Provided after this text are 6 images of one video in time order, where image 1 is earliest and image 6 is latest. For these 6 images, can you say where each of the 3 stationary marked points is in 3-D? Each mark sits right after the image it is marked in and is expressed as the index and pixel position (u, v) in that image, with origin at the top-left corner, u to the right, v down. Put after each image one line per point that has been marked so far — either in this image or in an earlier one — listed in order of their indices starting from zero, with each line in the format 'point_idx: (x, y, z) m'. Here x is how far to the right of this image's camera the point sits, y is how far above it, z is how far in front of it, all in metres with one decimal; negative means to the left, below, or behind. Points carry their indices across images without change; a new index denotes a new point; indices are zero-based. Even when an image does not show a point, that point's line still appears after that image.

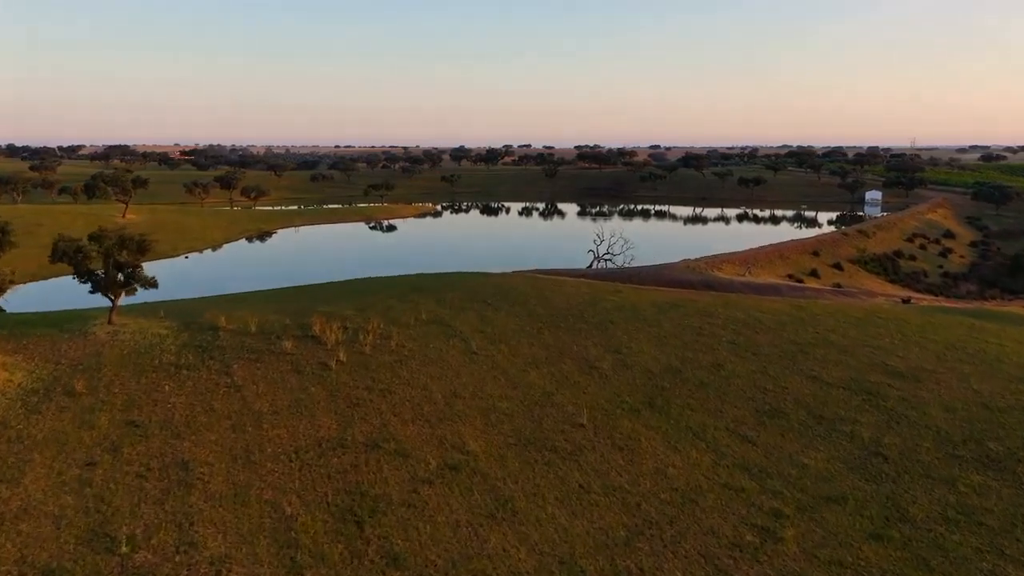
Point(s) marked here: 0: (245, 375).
0: (-7.5, -2.5, +18.3) m
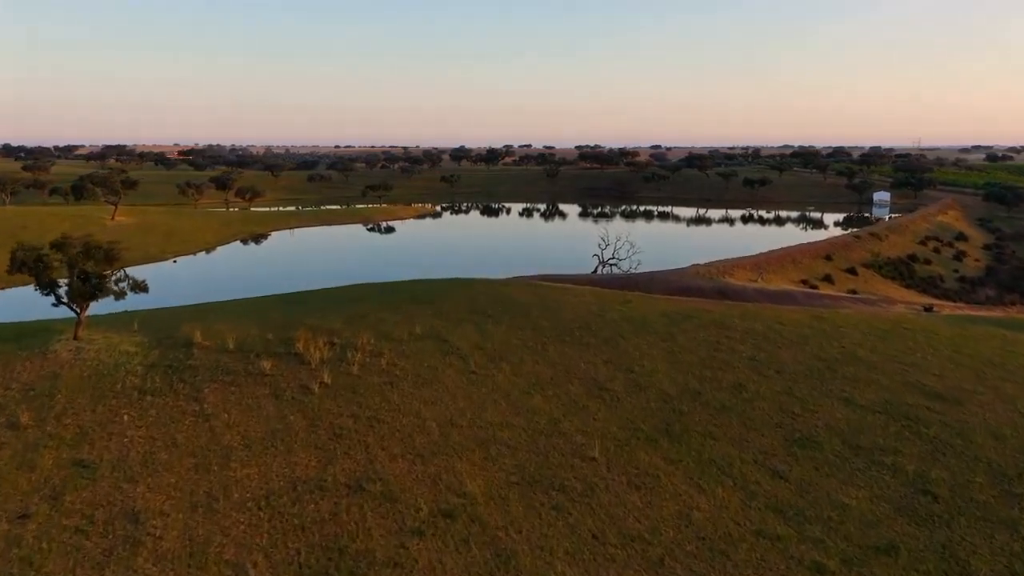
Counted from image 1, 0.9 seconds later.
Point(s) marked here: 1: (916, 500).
0: (-7.5, -2.9, +16.4) m
1: (+9.4, -4.9, +15.0) m
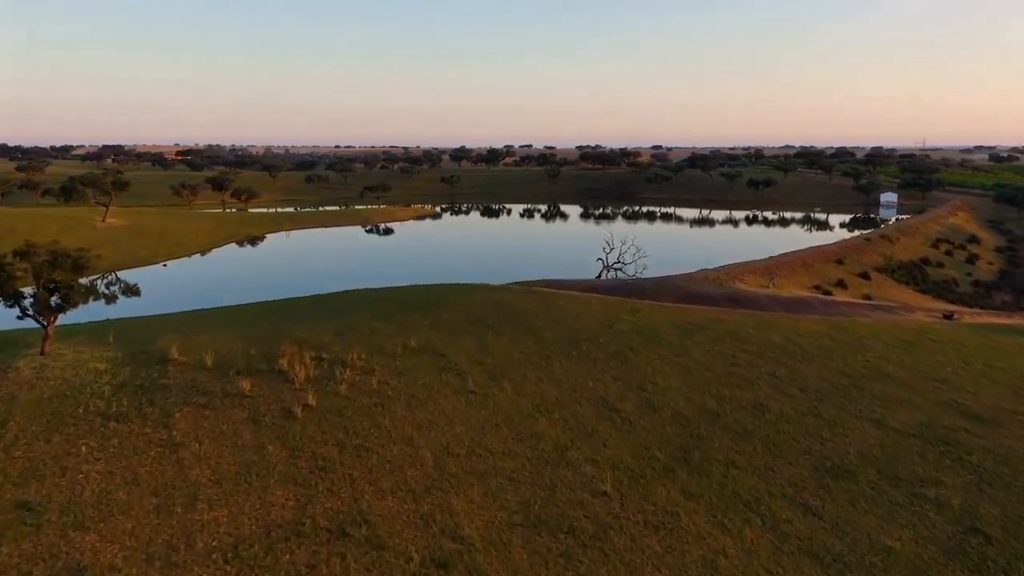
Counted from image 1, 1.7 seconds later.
0: (-7.4, -3.2, +14.8) m
1: (+9.4, -5.2, +13.4) m
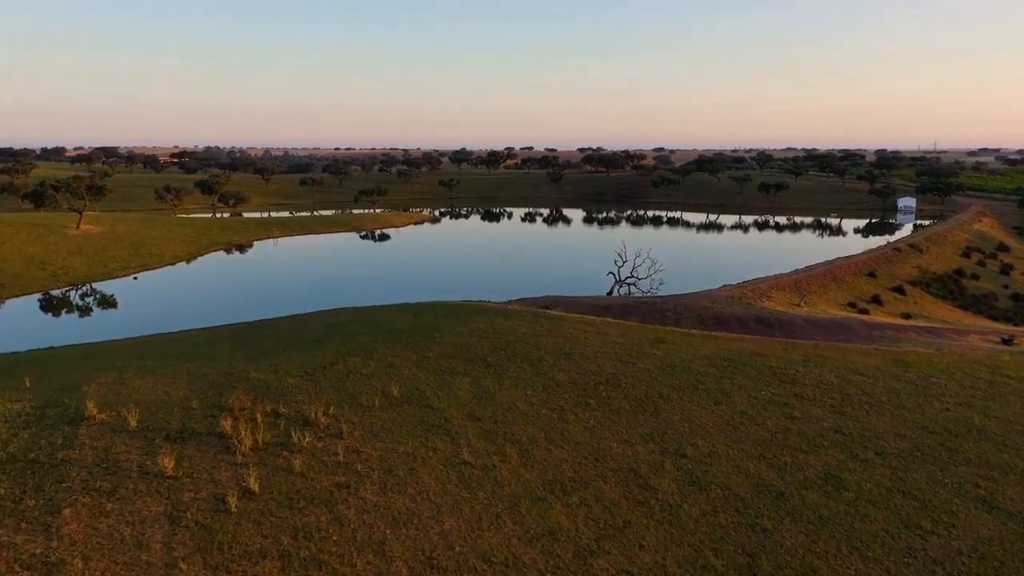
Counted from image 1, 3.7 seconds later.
0: (-7.3, -4.1, +10.9) m
1: (+9.5, -6.2, +9.4) m
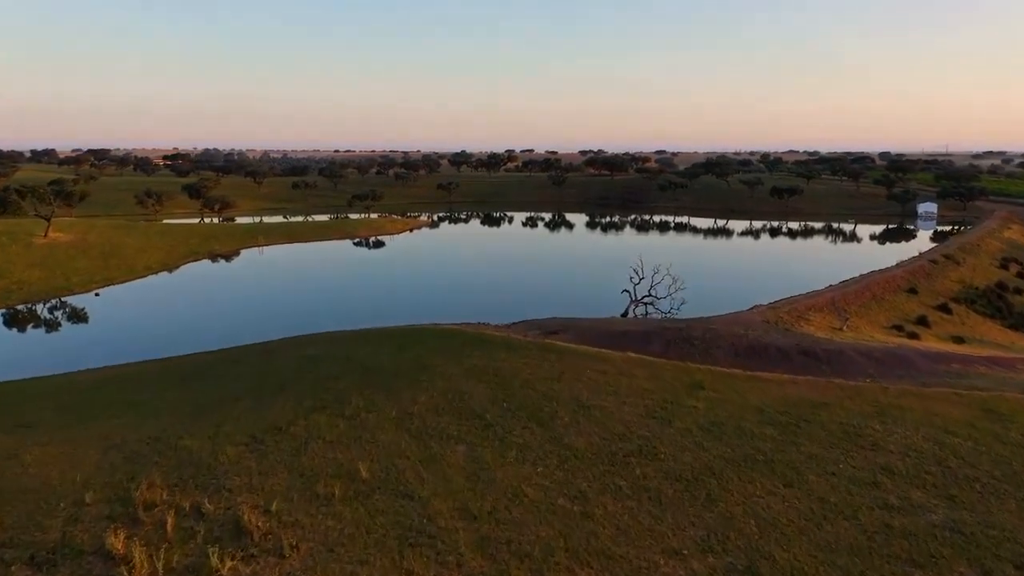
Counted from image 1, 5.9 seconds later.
0: (-7.2, -5.0, +6.7) m
1: (+9.7, -7.1, +5.2) m
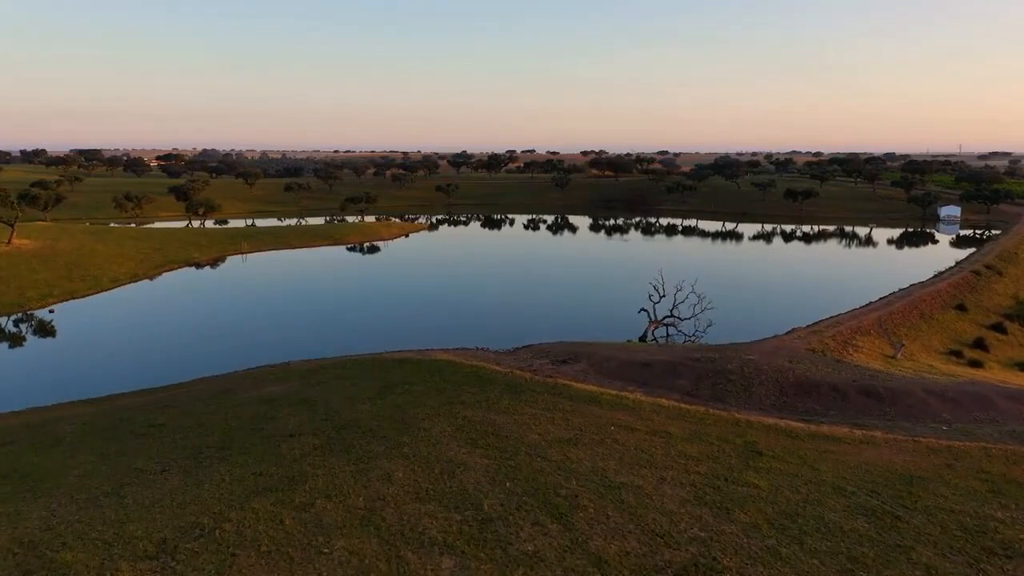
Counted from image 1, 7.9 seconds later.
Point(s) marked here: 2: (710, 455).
0: (-7.1, -5.9, +2.6) m
1: (+9.8, -8.0, +1.1) m
2: (+4.4, -3.8, +14.5) m
